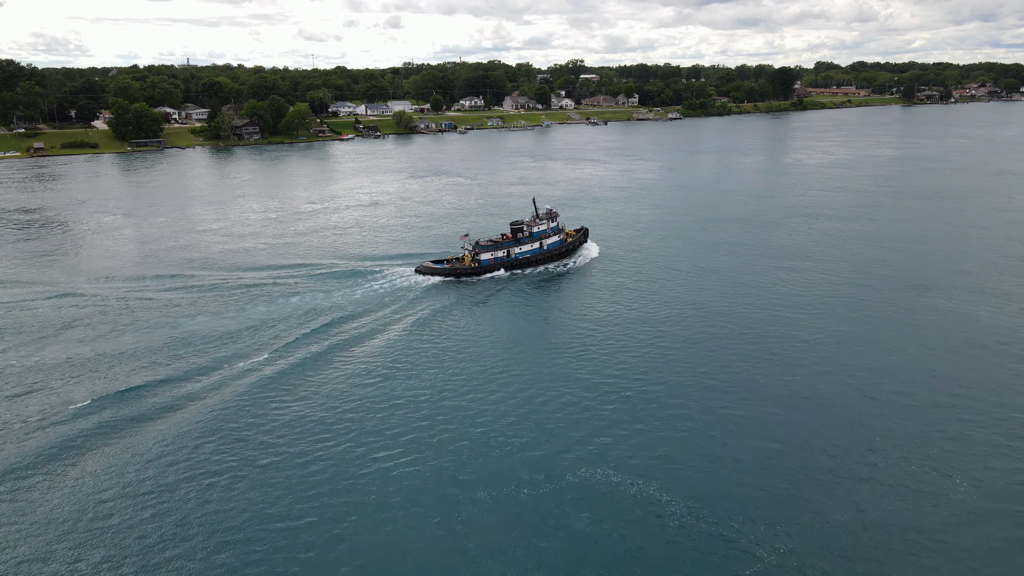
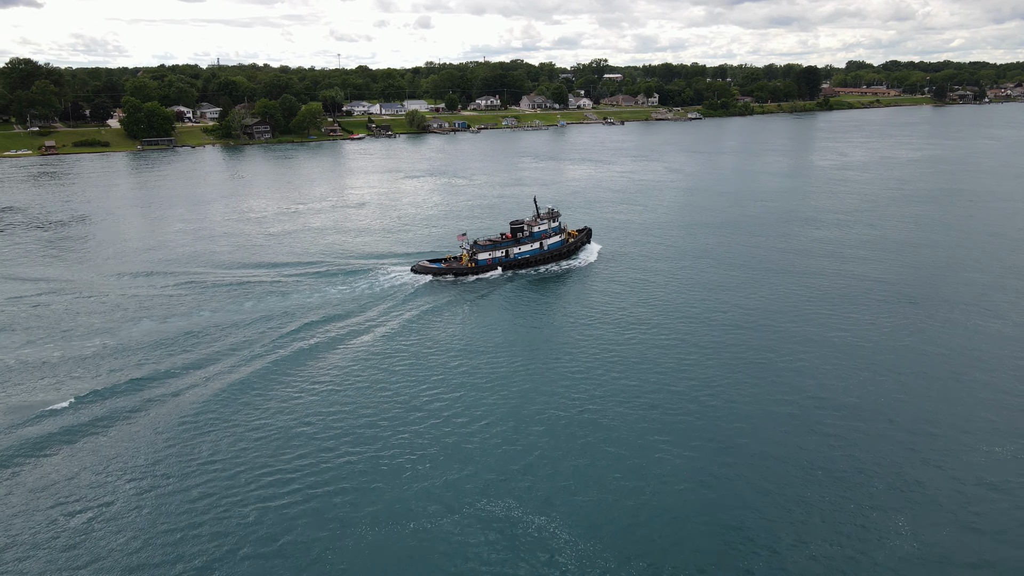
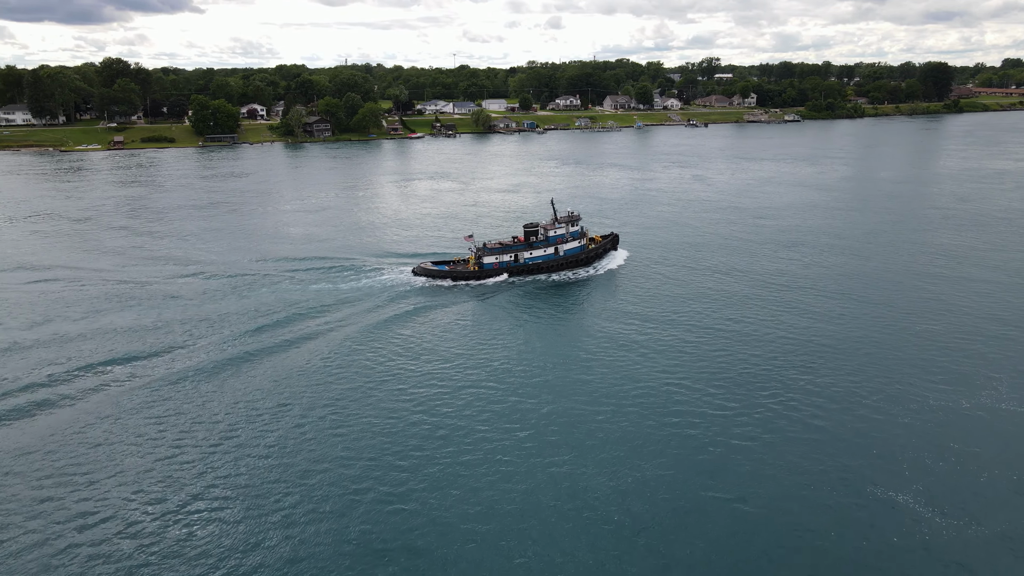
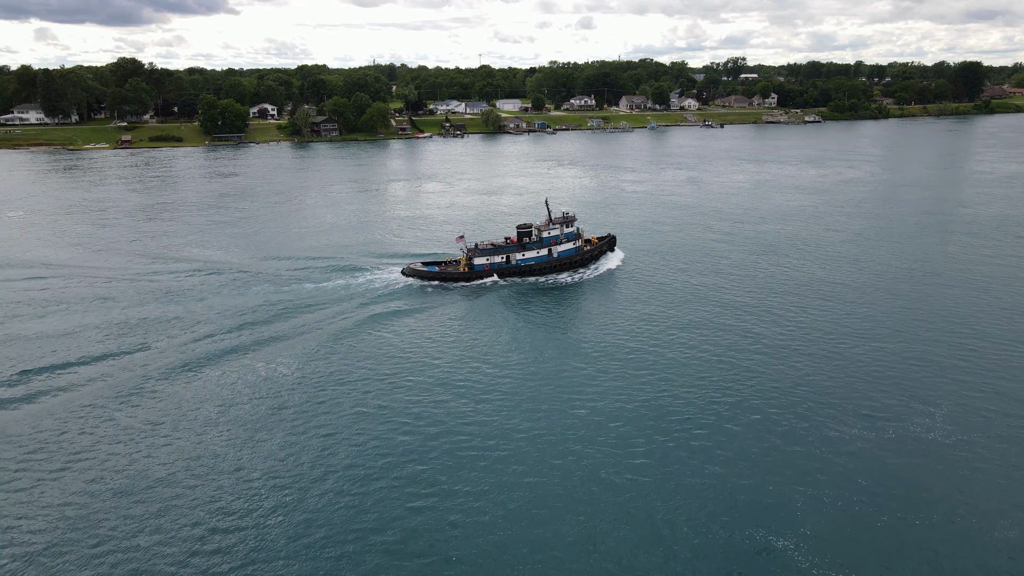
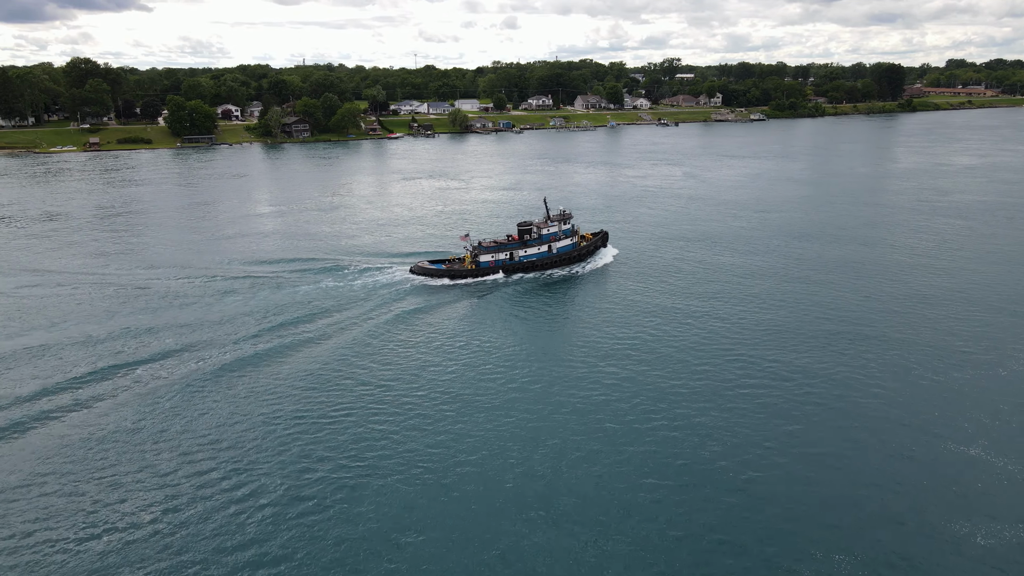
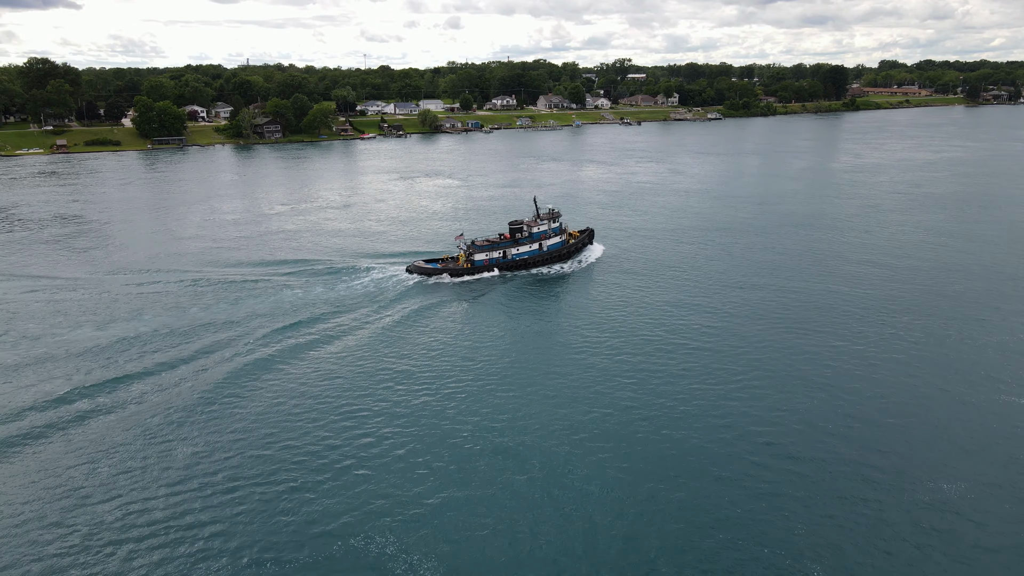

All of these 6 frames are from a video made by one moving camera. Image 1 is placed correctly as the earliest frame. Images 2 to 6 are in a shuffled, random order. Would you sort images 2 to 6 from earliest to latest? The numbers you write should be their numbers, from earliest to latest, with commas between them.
2, 6, 5, 3, 4
